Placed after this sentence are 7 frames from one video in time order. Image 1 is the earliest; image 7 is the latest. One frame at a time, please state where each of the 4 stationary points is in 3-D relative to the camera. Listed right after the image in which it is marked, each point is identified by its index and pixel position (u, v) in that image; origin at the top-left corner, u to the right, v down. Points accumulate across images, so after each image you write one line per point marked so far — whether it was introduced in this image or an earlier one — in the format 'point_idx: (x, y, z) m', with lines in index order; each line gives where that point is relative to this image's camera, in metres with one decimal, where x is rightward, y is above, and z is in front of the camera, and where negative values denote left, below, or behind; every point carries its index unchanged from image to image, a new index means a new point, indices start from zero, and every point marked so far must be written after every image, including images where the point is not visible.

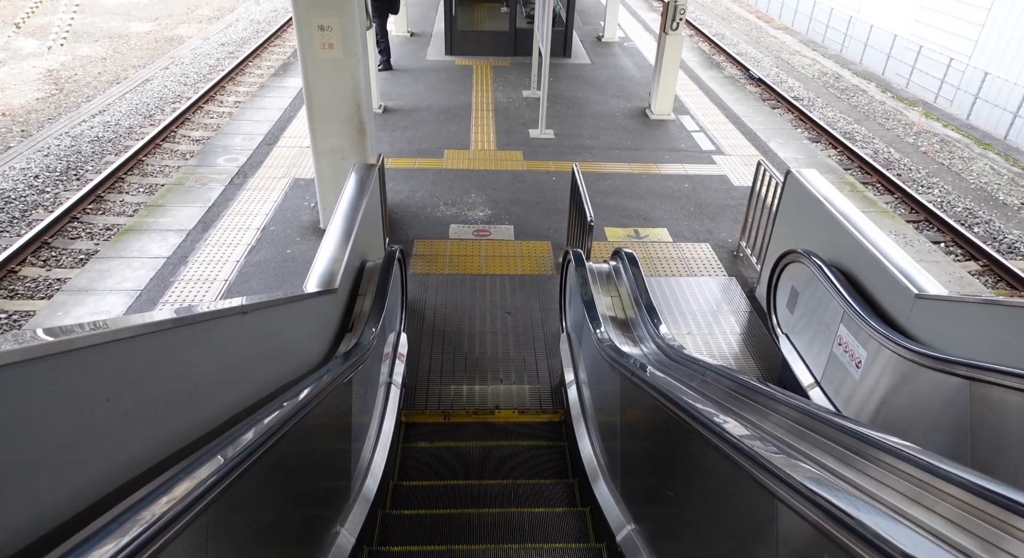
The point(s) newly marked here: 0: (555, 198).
0: (+0.5, +1.0, +7.9) m
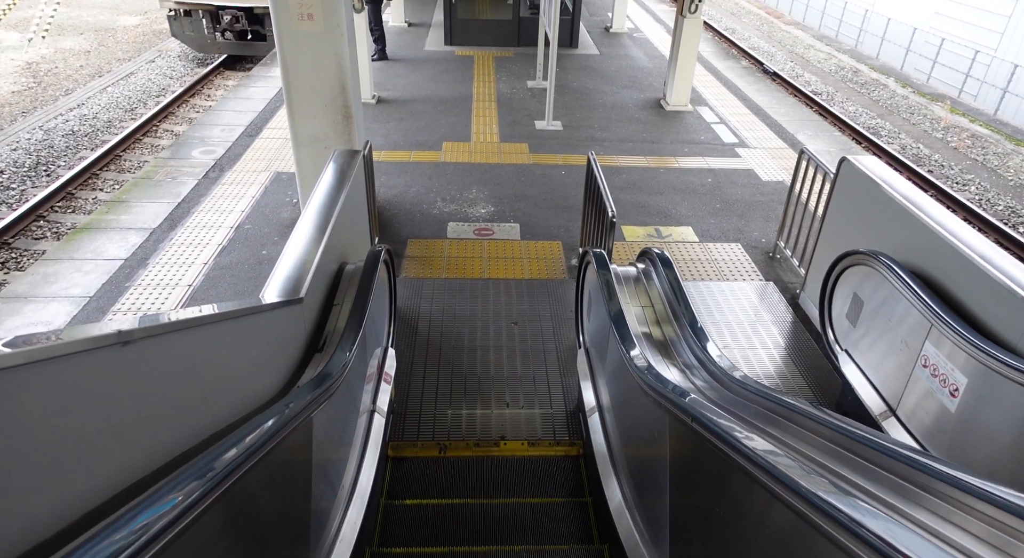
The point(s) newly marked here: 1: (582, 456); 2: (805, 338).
0: (+0.6, +0.9, +7.1) m
1: (+0.4, -1.1, +3.9) m
2: (+2.2, -0.5, +4.8) m
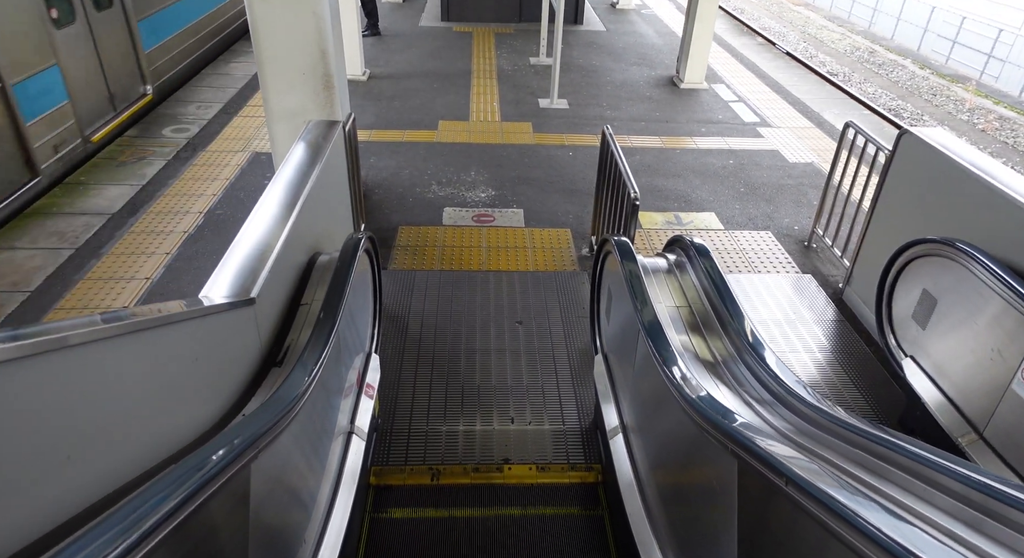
0: (+0.6, +1.0, +6.5) m
1: (+0.5, -1.0, +3.3) m
2: (+2.2, -0.4, +4.2) m
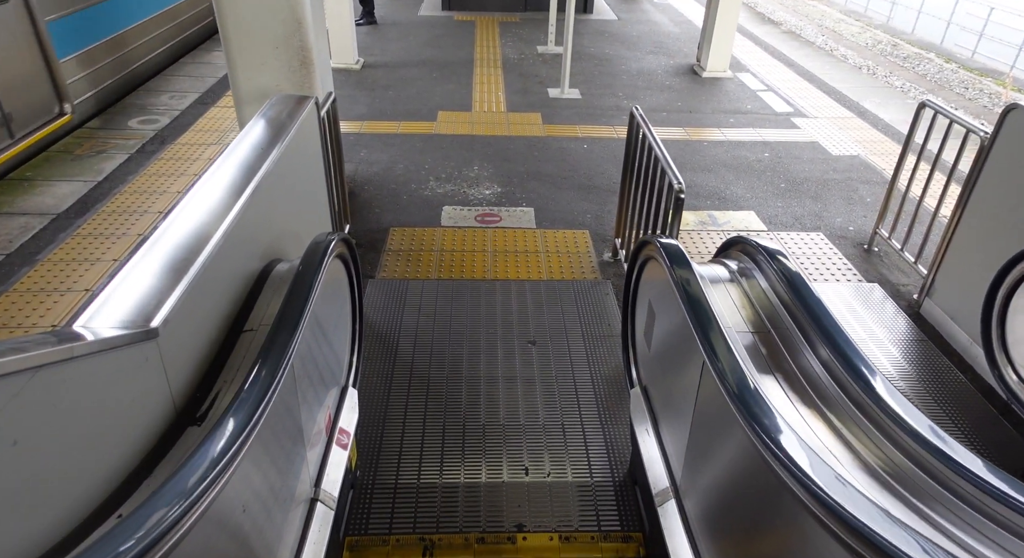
0: (+0.7, +0.9, +5.7) m
1: (+0.5, -1.1, +2.6) m
2: (+2.3, -0.5, +3.4) m
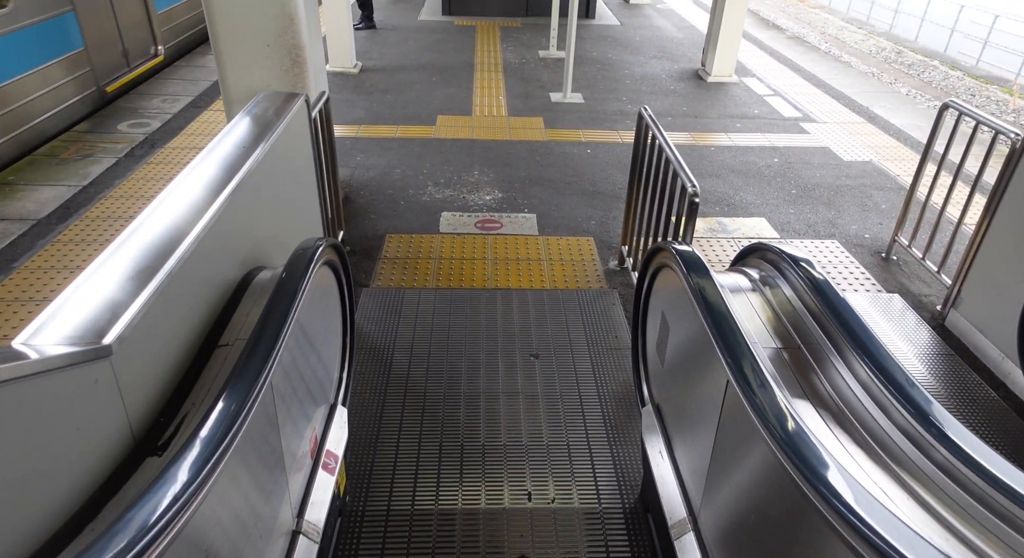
0: (+0.7, +0.9, +5.5) m
1: (+0.5, -1.1, +2.3) m
2: (+2.3, -0.5, +3.2) m
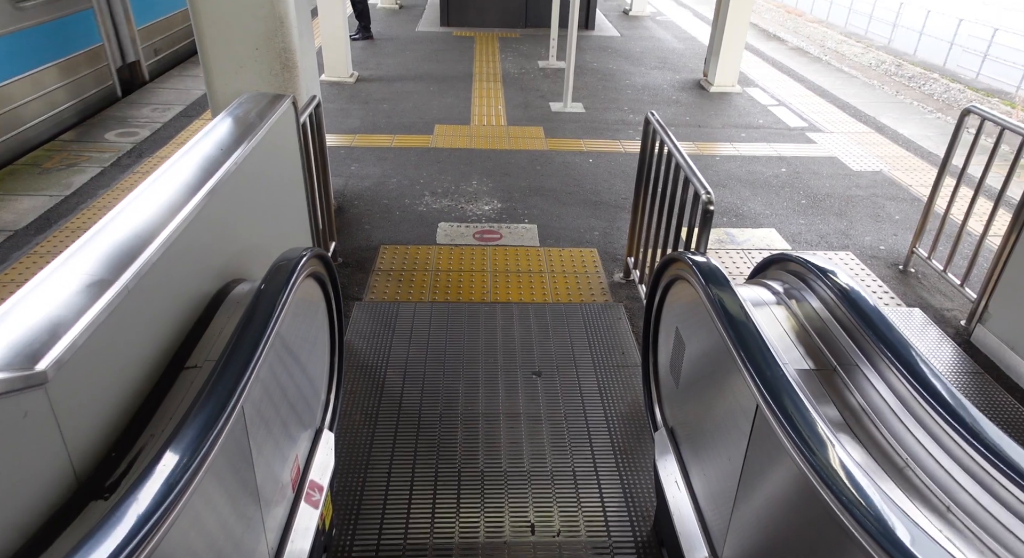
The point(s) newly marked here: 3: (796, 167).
0: (+0.7, +0.8, +5.3) m
1: (+0.5, -1.2, +2.1) m
2: (+2.3, -0.6, +3.0) m
3: (+2.5, +1.0, +5.7) m
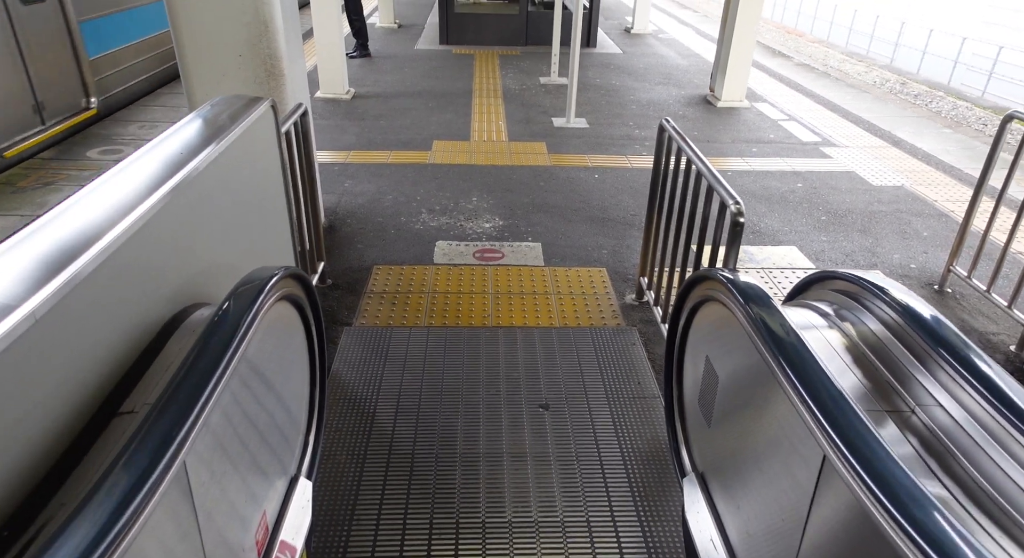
0: (+0.7, +0.6, +5.1) m
1: (+0.6, -1.2, +1.8) m
2: (+2.3, -0.7, +2.7) m
3: (+2.5, +0.8, +5.4) m
